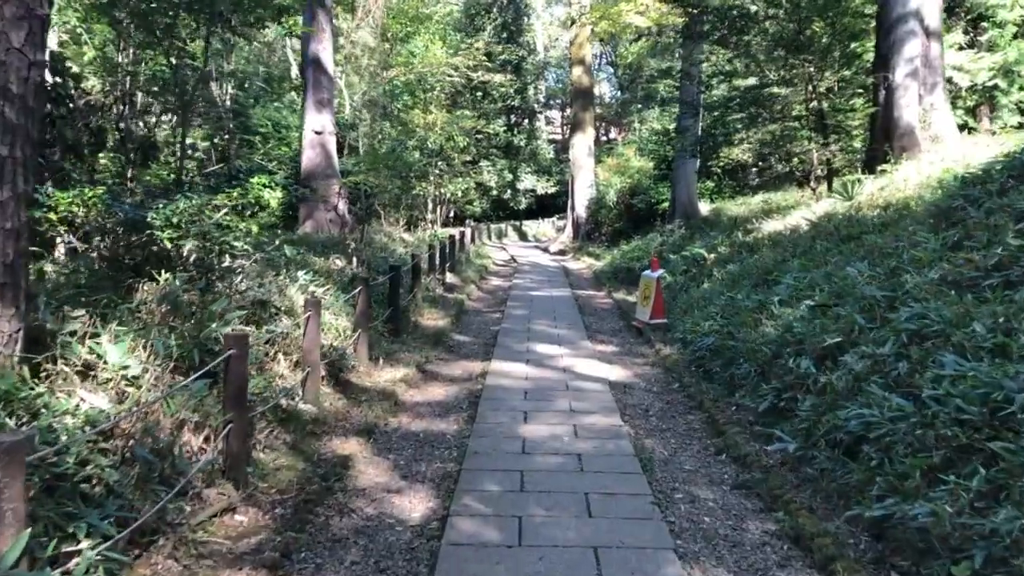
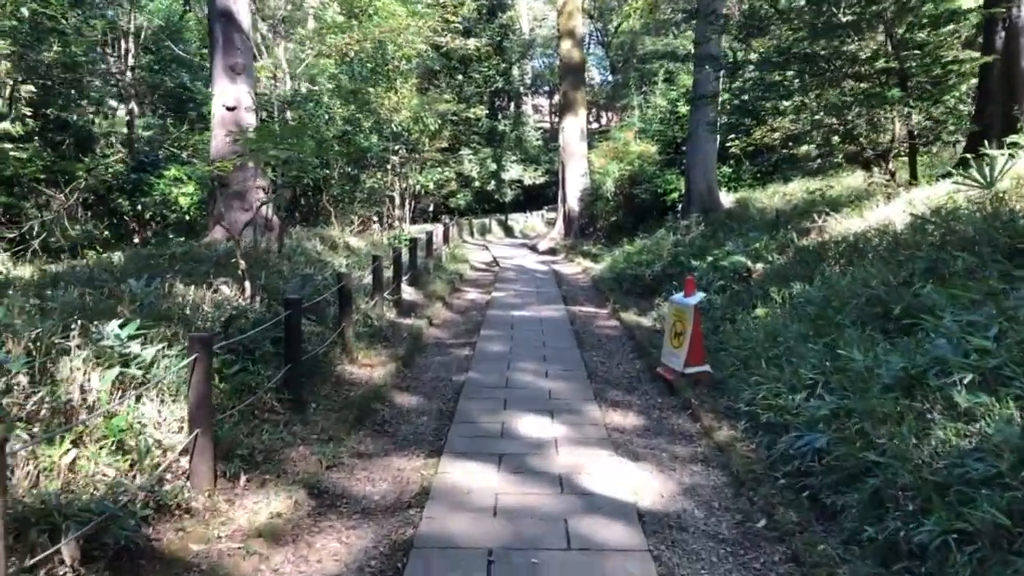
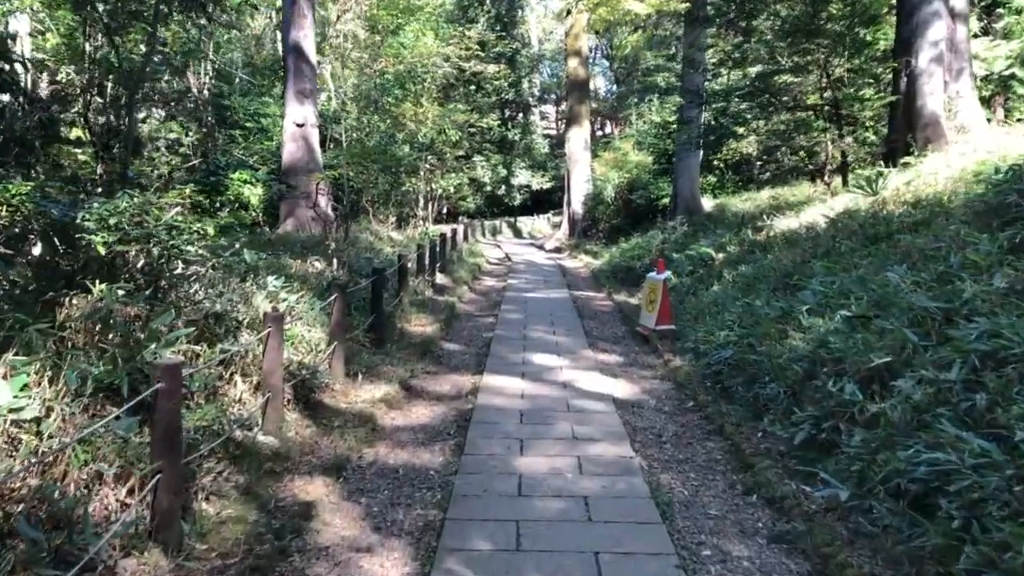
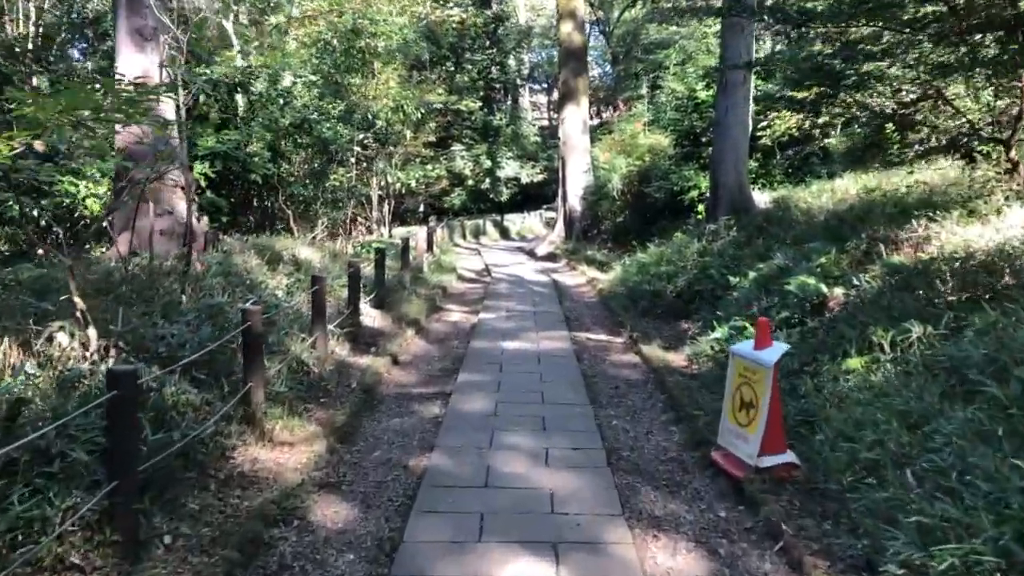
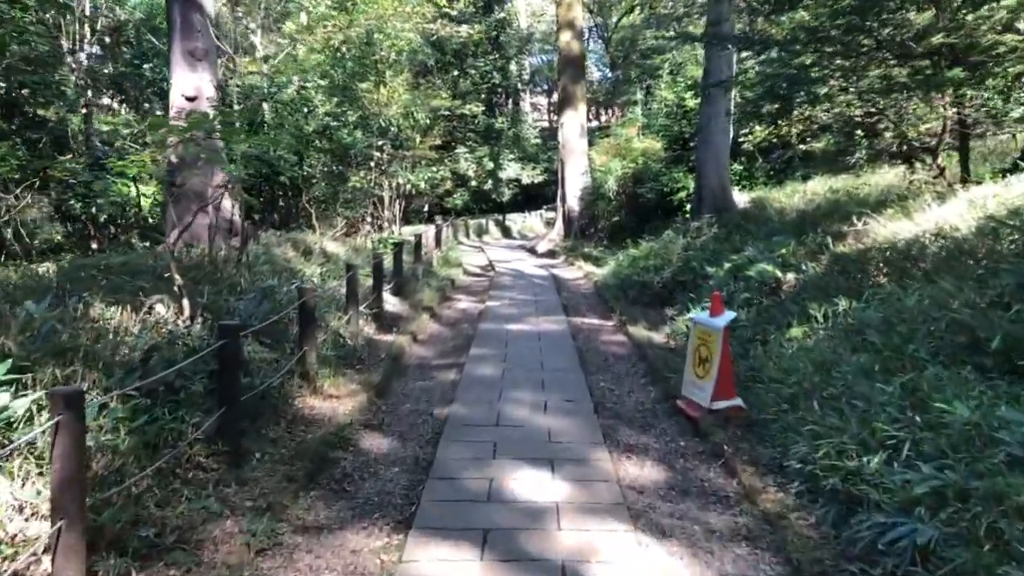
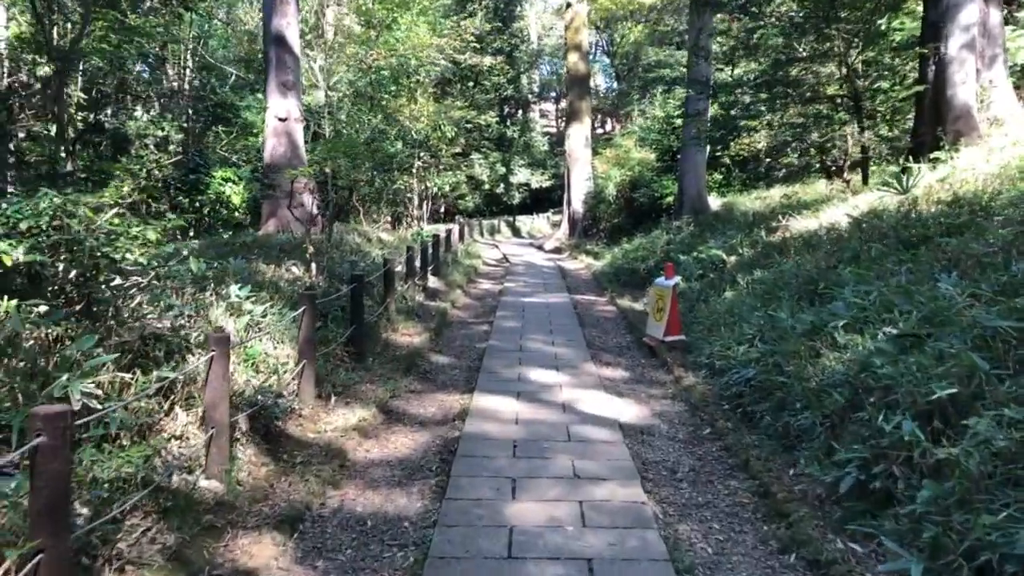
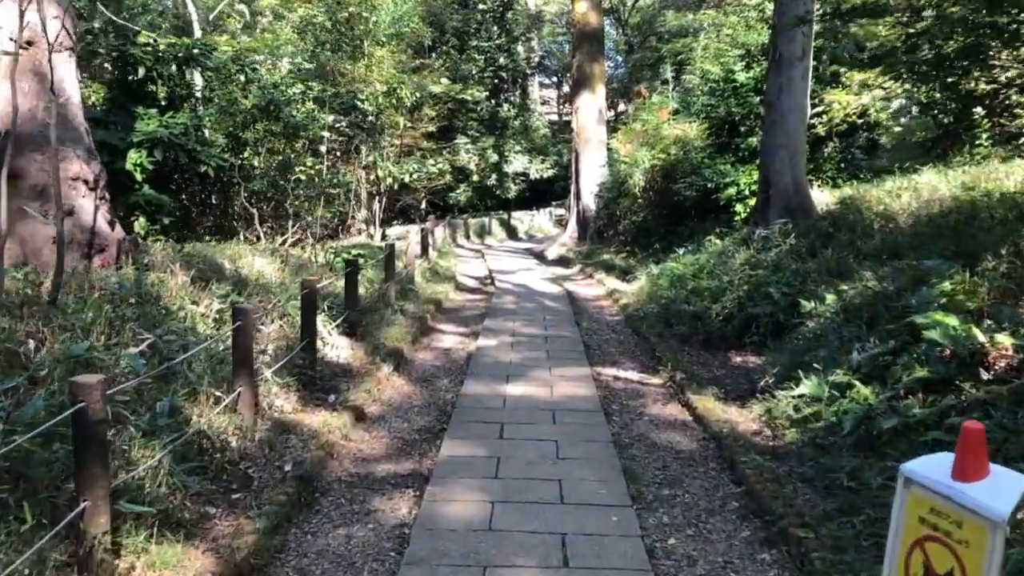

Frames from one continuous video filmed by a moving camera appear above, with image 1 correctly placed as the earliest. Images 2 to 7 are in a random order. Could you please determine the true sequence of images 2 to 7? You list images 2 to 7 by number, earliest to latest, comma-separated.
3, 6, 2, 5, 4, 7
